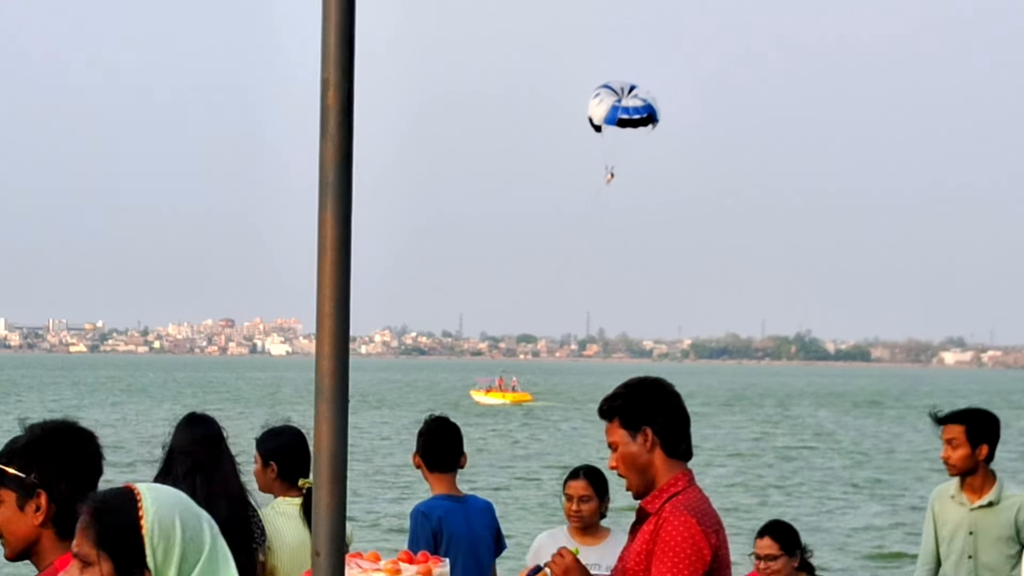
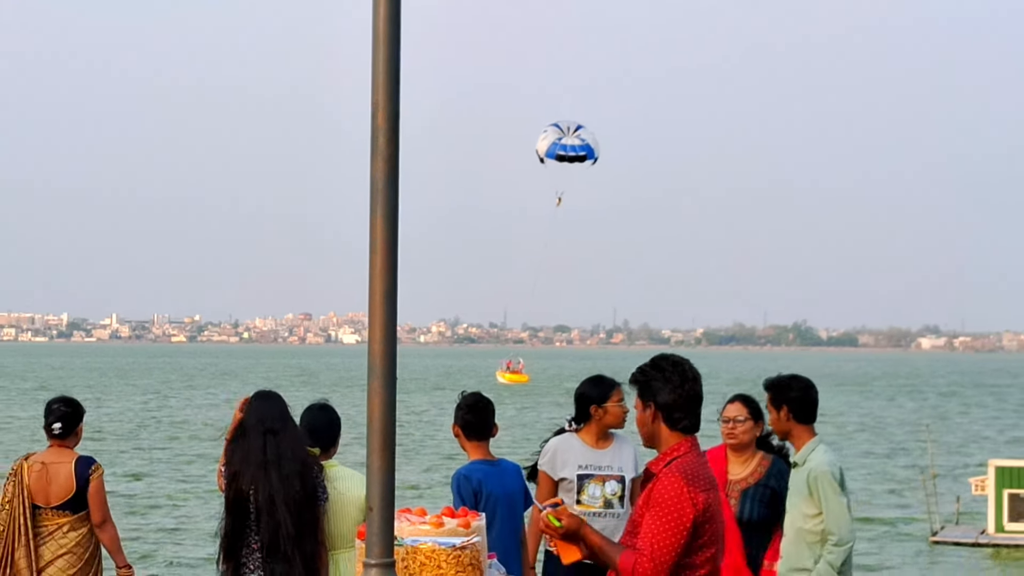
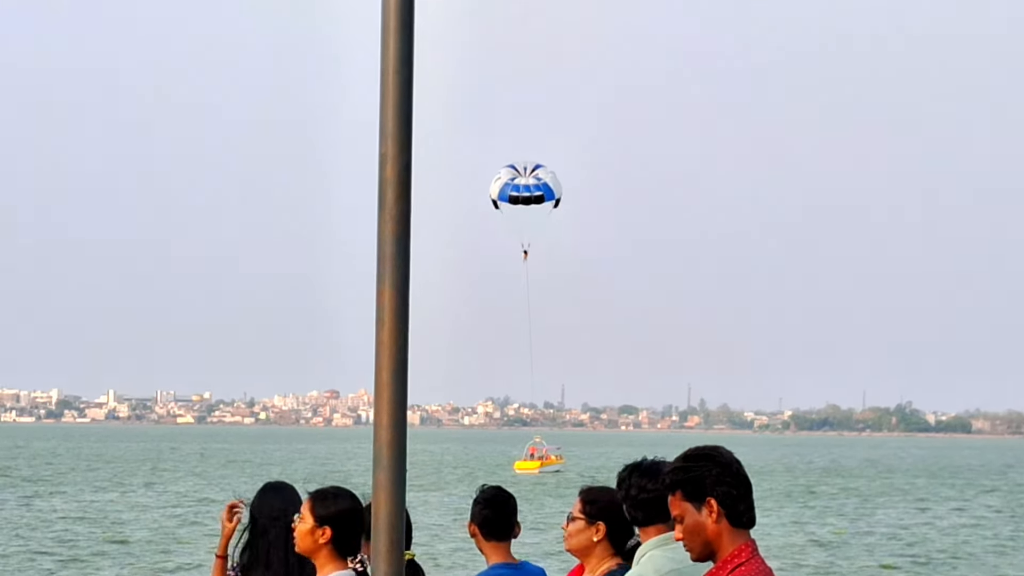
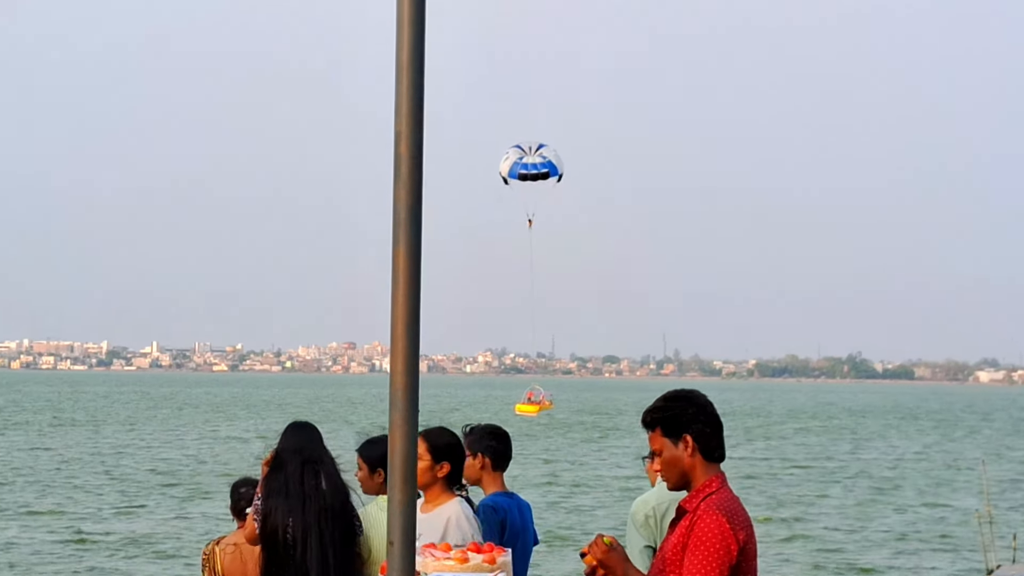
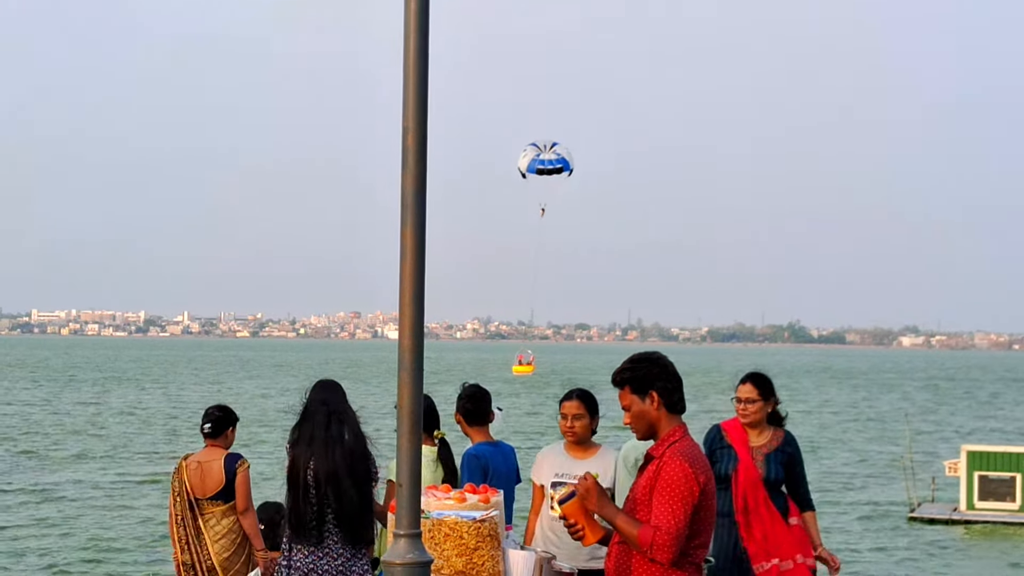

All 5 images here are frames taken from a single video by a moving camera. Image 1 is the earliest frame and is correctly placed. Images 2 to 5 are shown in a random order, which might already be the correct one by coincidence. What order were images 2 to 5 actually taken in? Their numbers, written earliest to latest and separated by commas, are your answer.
2, 5, 4, 3
